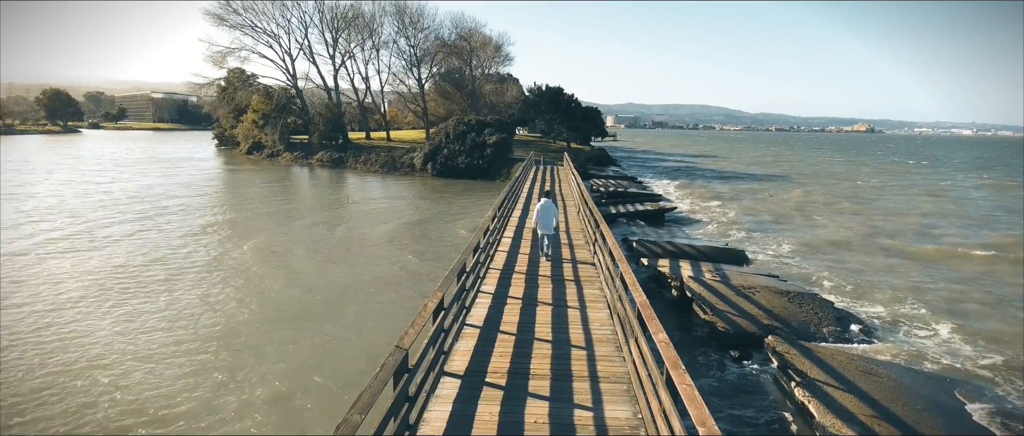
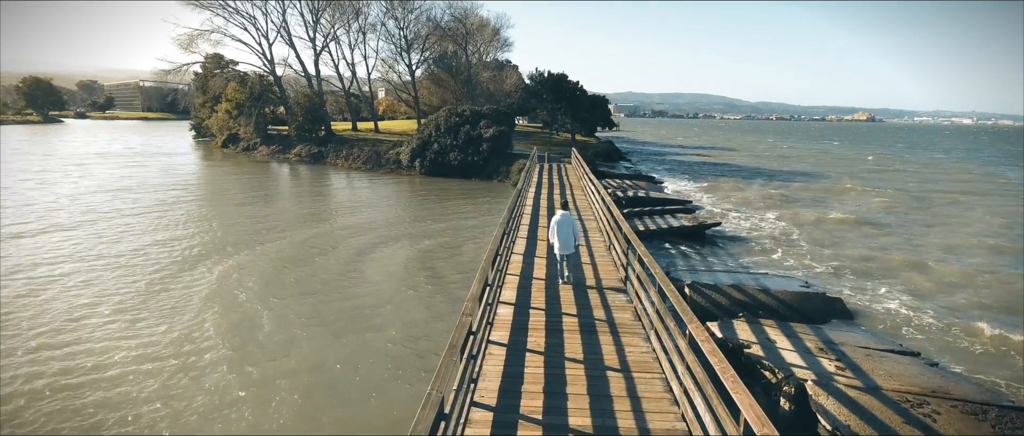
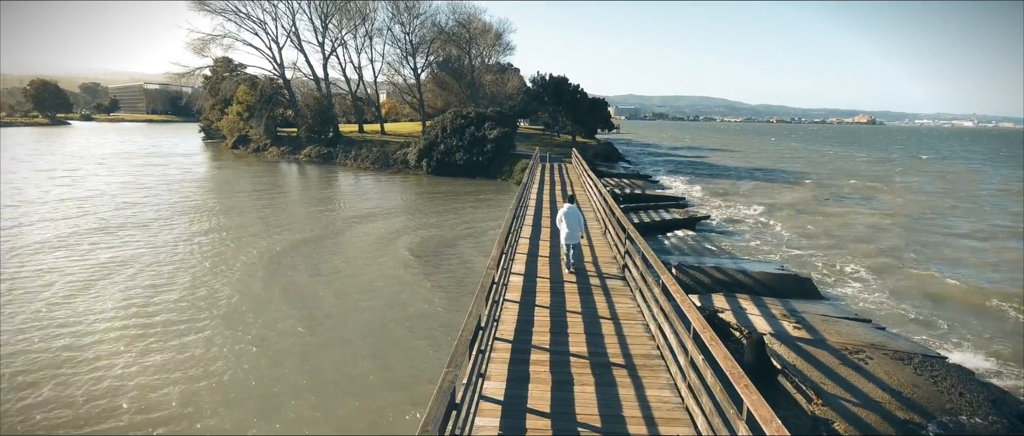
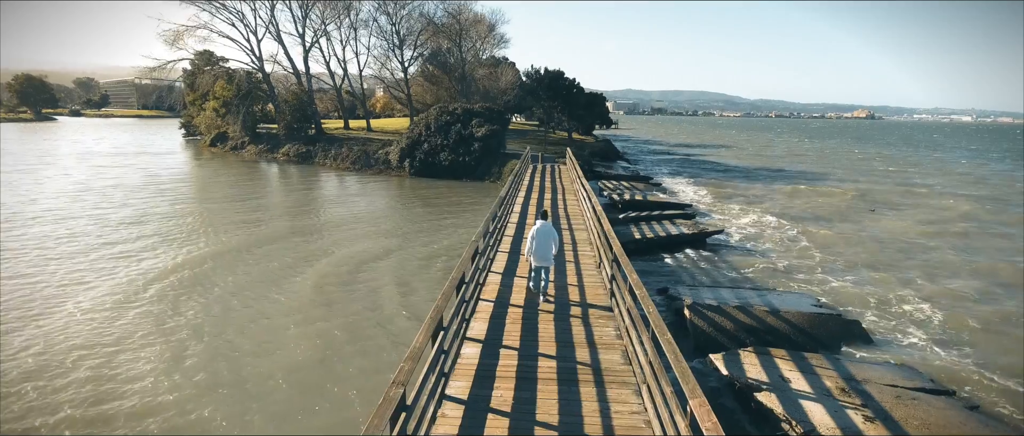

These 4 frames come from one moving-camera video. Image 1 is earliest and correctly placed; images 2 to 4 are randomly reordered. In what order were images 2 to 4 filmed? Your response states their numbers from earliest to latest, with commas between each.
3, 2, 4
